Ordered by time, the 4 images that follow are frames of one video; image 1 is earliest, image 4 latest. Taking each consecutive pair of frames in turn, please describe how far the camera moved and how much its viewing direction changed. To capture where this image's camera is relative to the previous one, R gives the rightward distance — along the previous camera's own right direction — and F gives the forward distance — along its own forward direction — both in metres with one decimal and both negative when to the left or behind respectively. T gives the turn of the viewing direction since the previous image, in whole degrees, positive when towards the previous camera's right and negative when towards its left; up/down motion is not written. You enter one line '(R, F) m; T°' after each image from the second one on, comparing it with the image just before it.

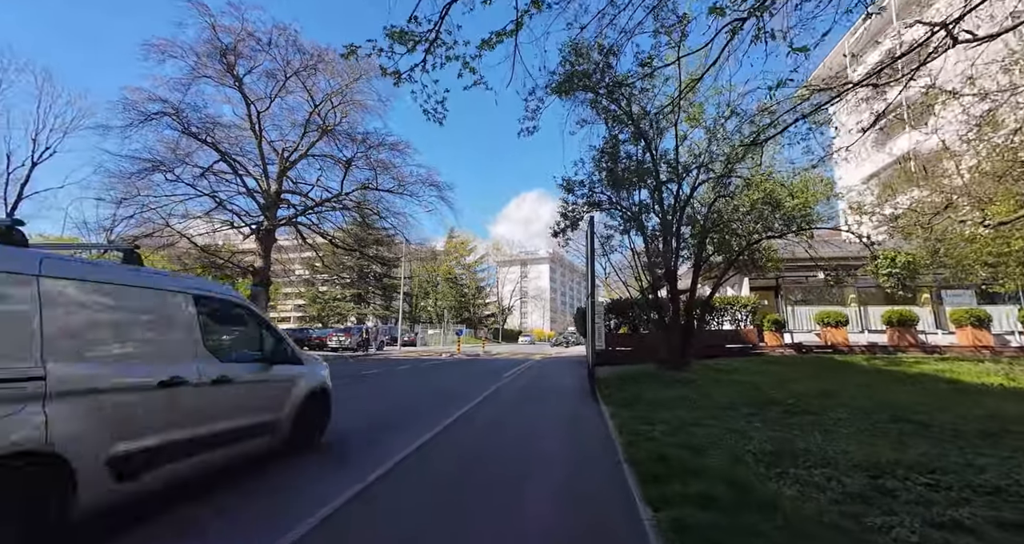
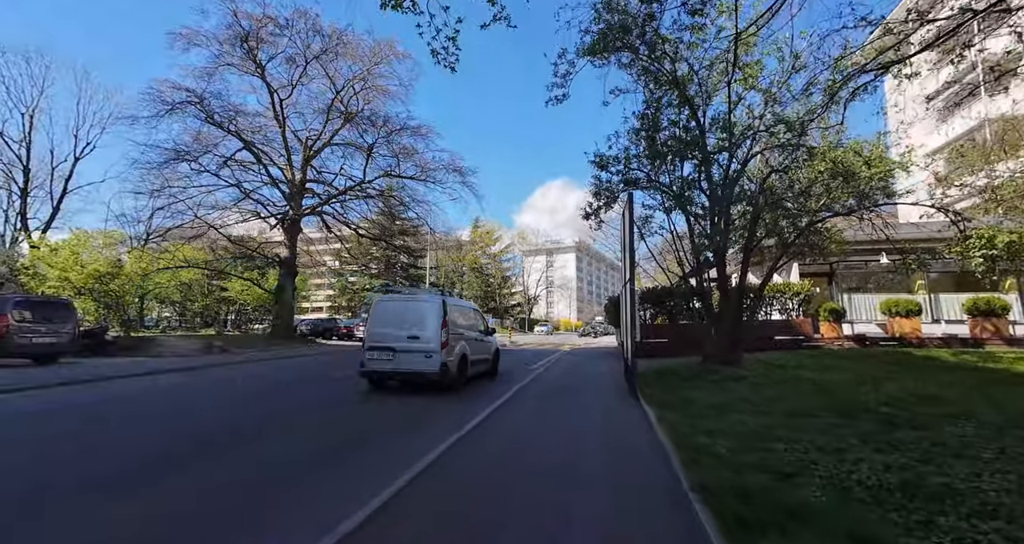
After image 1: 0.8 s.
(-0.1, +1.0) m; -4°
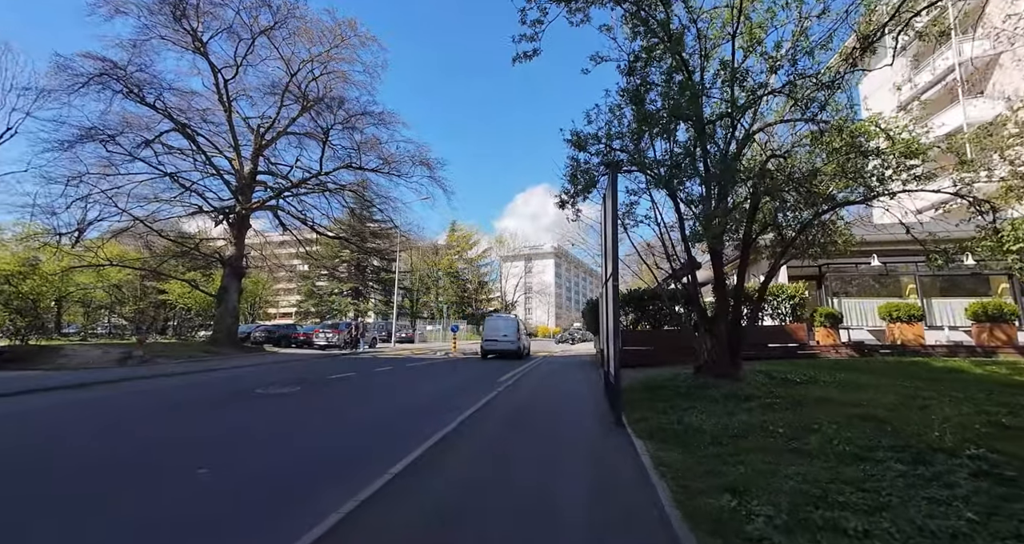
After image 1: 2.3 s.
(+0.4, +1.9) m; +3°
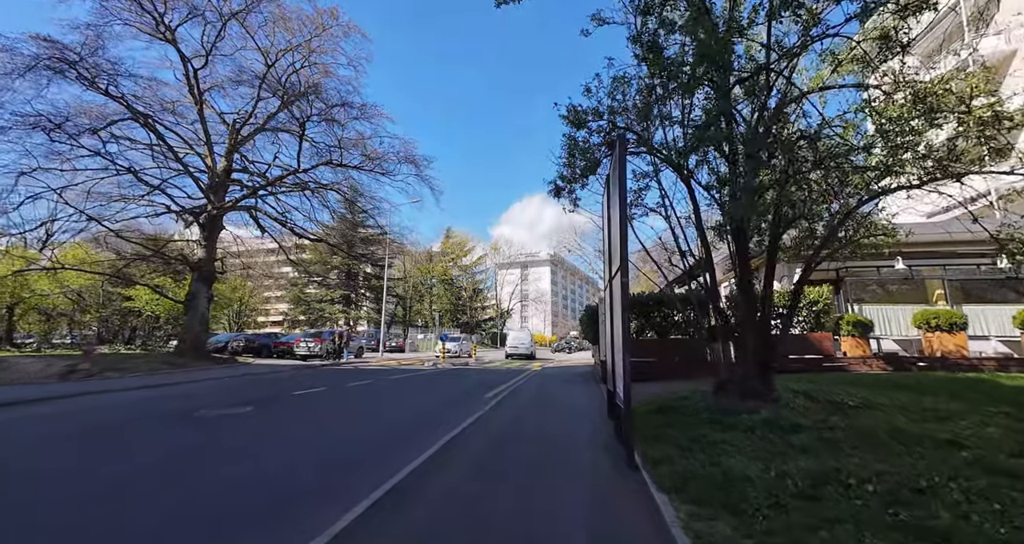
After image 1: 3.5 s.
(+0.2, +1.6) m; +1°
